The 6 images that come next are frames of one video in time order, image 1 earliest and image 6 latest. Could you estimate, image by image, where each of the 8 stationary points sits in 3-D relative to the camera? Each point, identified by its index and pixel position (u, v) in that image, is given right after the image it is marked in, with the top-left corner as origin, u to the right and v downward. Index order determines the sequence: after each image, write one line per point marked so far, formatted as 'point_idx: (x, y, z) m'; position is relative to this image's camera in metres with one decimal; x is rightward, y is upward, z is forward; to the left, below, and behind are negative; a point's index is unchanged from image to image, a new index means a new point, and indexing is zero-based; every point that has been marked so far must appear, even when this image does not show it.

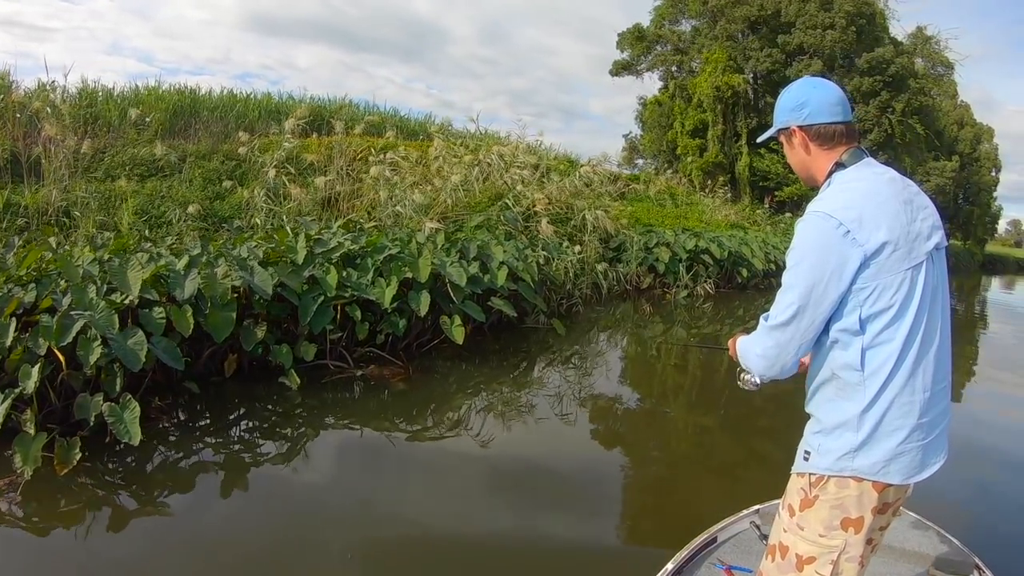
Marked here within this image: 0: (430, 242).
0: (-0.7, +0.3, +5.3) m
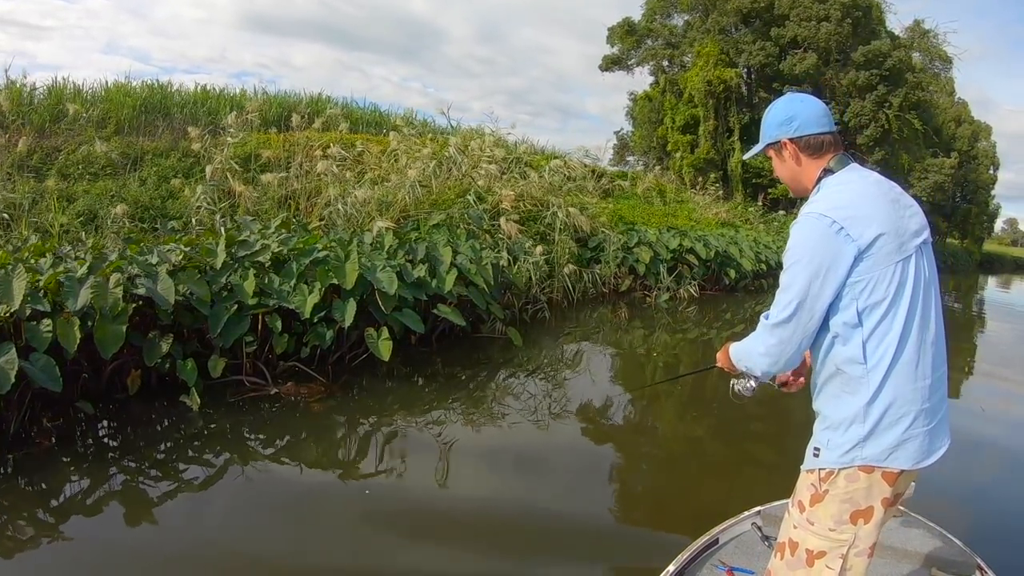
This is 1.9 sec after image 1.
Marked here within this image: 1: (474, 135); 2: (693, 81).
0: (-1.0, +0.3, +4.8) m
1: (-0.5, +1.8, +7.9) m
2: (+4.2, +4.8, +15.6) m
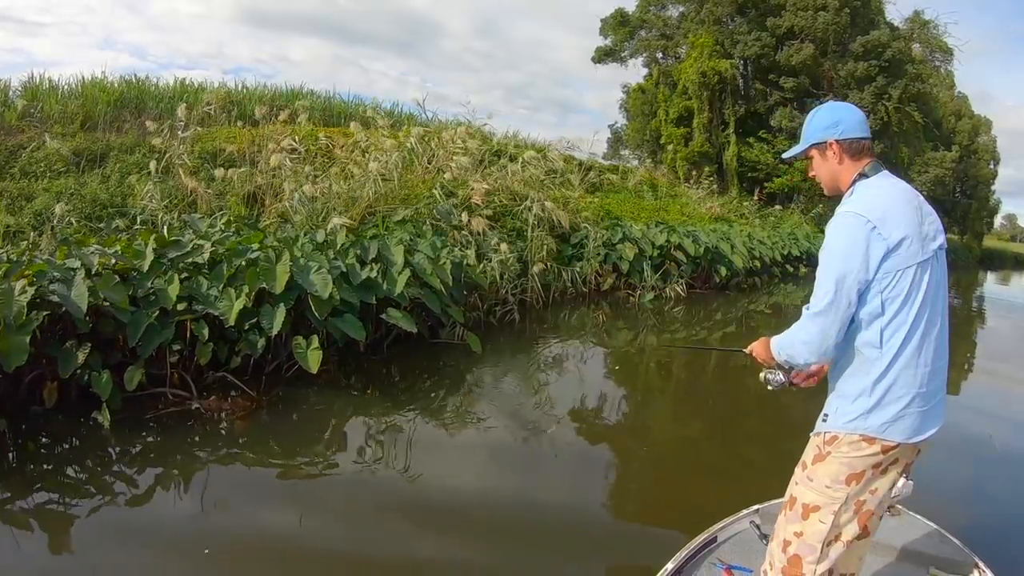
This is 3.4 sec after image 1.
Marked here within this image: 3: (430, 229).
0: (-1.2, +0.3, +4.4) m
1: (-0.7, +1.8, +7.5) m
2: (+4.0, +4.9, +15.2) m
3: (-0.7, +0.5, +5.4) m
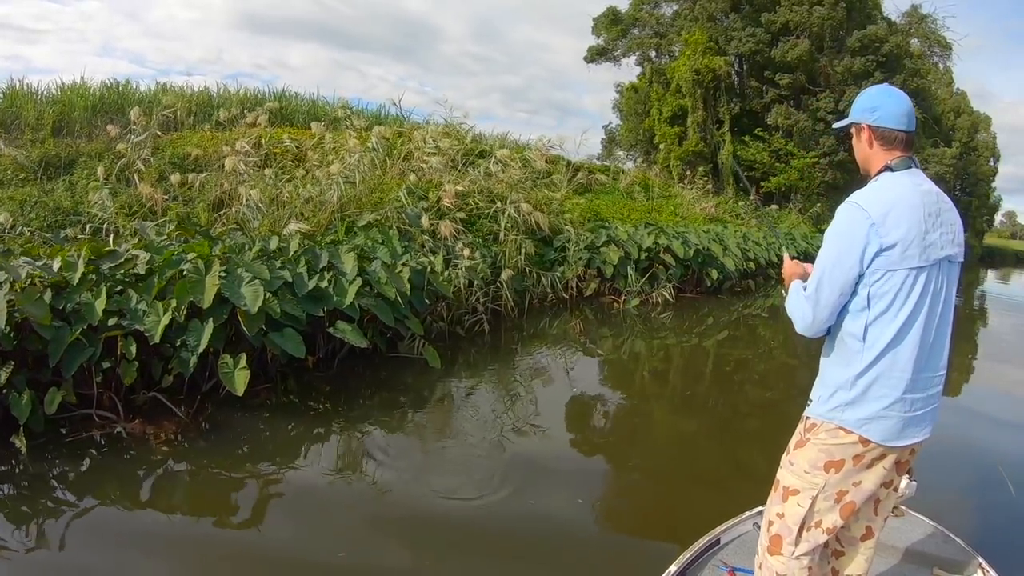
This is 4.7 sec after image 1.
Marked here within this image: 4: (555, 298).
0: (-1.4, +0.2, +4.1) m
1: (-0.9, +1.8, +7.2) m
2: (+3.7, +4.9, +14.9) m
3: (-0.9, +0.4, +5.1) m
4: (+0.4, -0.1, +6.3) m
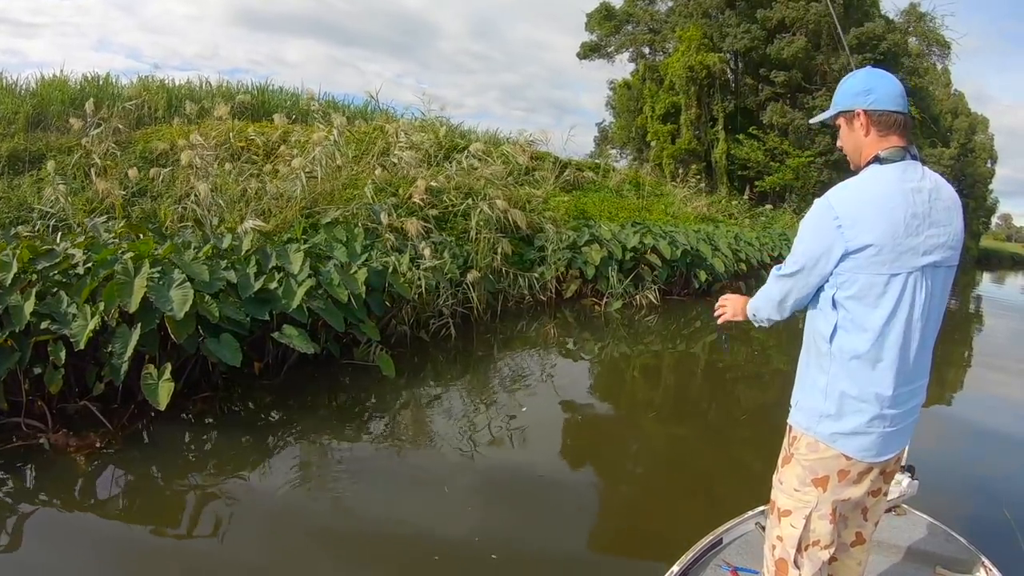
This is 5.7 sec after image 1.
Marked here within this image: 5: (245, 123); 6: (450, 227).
0: (-1.6, +0.2, +3.8) m
1: (-1.1, +1.8, +6.9) m
2: (+3.5, +4.8, +14.6) m
3: (-1.1, +0.4, +4.8) m
4: (+0.2, -0.1, +6.1) m
5: (-2.8, +1.8, +7.1) m
6: (-0.5, +0.5, +5.8) m
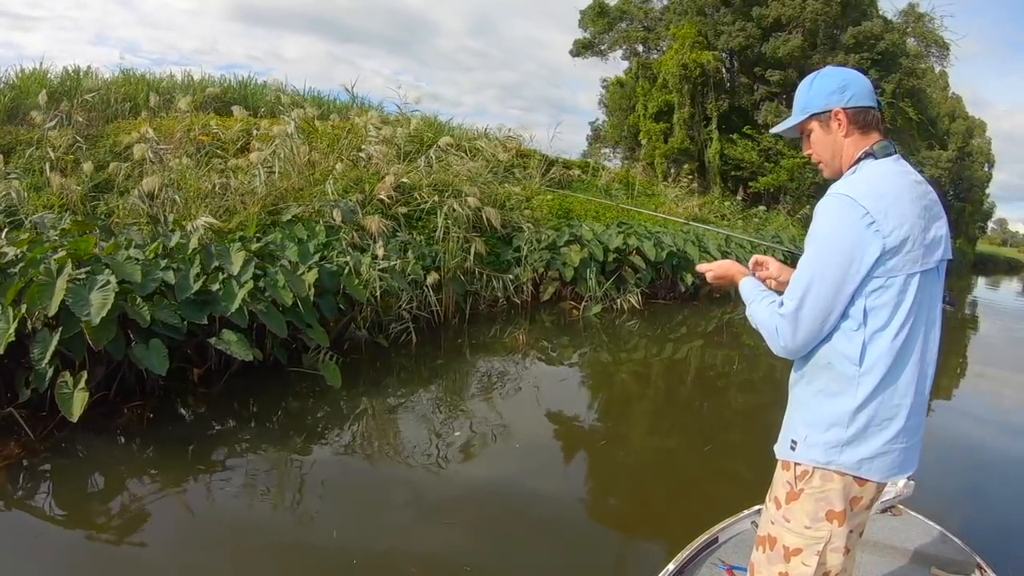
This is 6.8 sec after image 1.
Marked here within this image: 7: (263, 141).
0: (-1.8, +0.2, +3.5) m
1: (-1.3, +1.7, +6.6) m
2: (+3.3, +4.8, +14.3) m
3: (-1.3, +0.4, +4.5) m
4: (0.0, -0.1, +5.8) m
5: (-3.0, +1.8, +6.8) m
6: (-0.7, +0.5, +5.5) m
7: (-2.2, +1.3, +5.8) m
